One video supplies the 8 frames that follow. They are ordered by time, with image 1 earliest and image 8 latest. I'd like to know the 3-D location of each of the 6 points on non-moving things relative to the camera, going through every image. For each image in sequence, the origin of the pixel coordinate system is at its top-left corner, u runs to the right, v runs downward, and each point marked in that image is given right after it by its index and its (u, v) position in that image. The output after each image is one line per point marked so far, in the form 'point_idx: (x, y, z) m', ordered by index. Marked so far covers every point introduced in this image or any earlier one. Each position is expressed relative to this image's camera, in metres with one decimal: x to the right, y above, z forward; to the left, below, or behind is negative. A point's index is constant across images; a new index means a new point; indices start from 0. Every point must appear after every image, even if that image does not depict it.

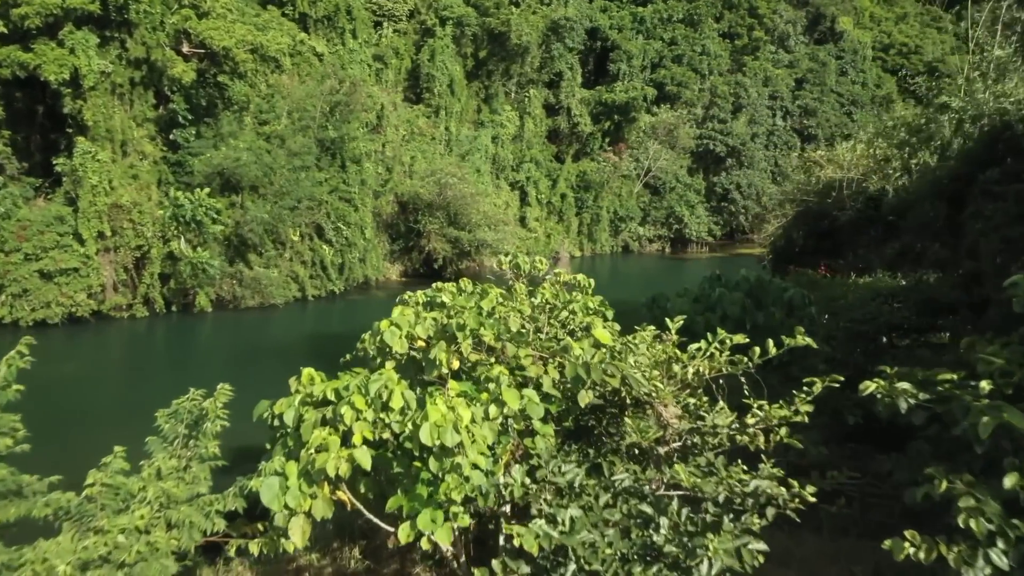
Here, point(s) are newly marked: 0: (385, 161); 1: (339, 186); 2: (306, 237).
0: (-3.0, +3.0, +19.3) m
1: (-3.7, +2.2, +17.5) m
2: (-4.3, +1.0, +16.9) m
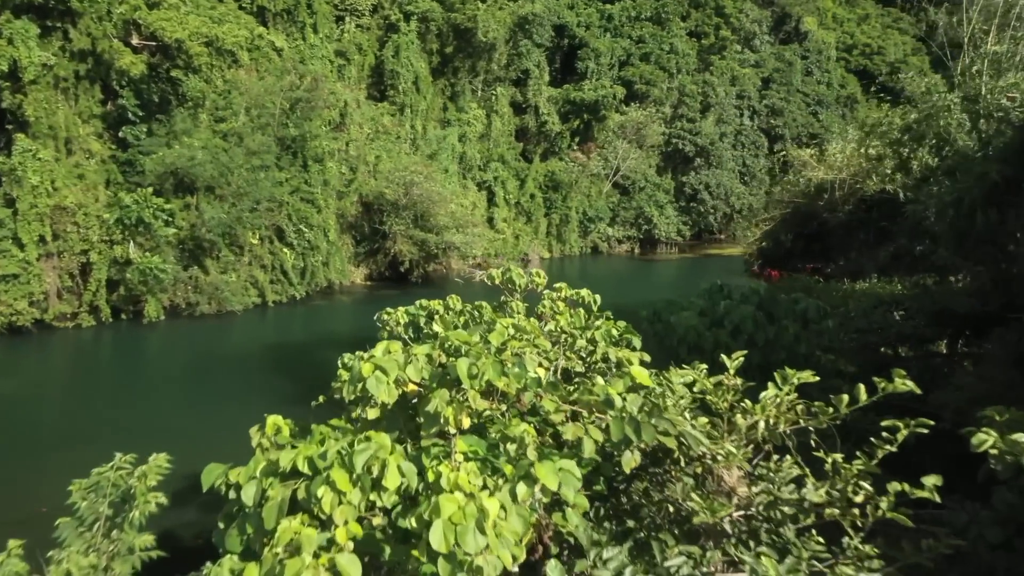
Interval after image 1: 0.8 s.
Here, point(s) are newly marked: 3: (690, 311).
0: (-3.7, +2.9, +18.6) m
1: (-4.4, +2.1, +16.8) m
2: (-4.9, +0.9, +16.2) m
3: (+1.1, -0.1, +4.9) m
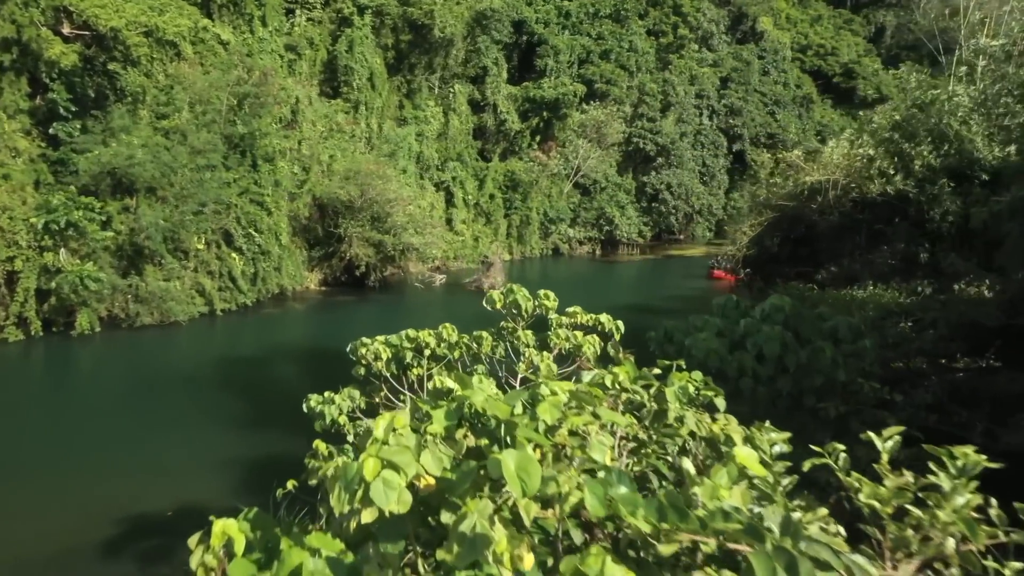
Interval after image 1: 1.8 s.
0: (-4.6, +2.8, +17.7) m
1: (-5.1, +2.0, +15.8) m
2: (-5.6, +0.8, +15.2) m
3: (+1.1, -0.2, +4.3) m
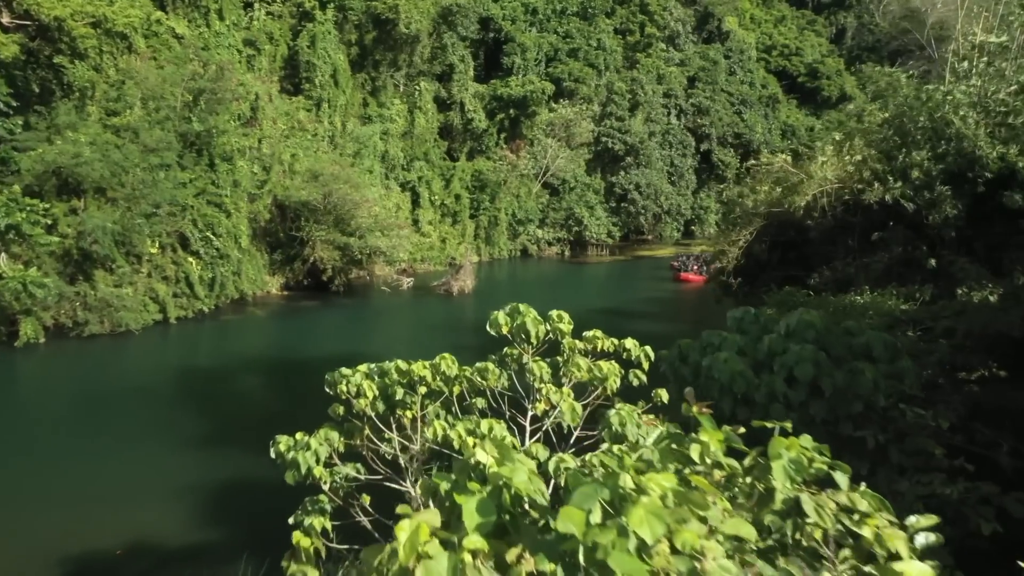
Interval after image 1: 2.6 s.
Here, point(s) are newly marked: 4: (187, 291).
0: (-5.2, +2.7, +17.0) m
1: (-5.7, +1.9, +15.1) m
2: (-6.1, +0.7, +14.4) m
3: (+1.0, -0.3, +3.8) m
4: (-5.8, -0.1, +14.5) m
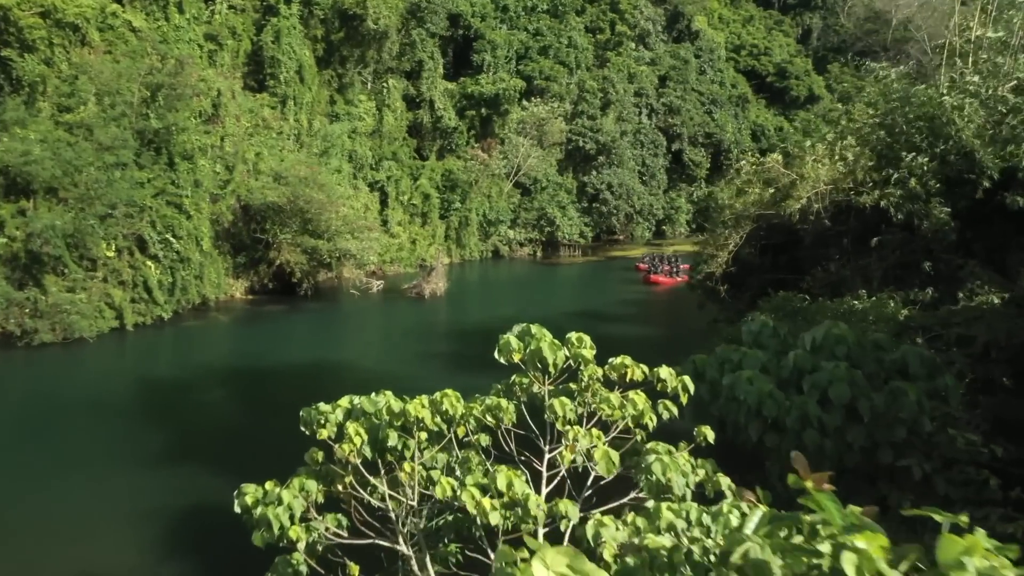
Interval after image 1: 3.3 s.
0: (-5.8, +2.6, +16.3) m
1: (-6.1, +1.8, +14.4) m
2: (-6.5, +0.6, +13.7) m
3: (+1.0, -0.3, +3.4) m
4: (-6.2, -0.1, +13.8) m
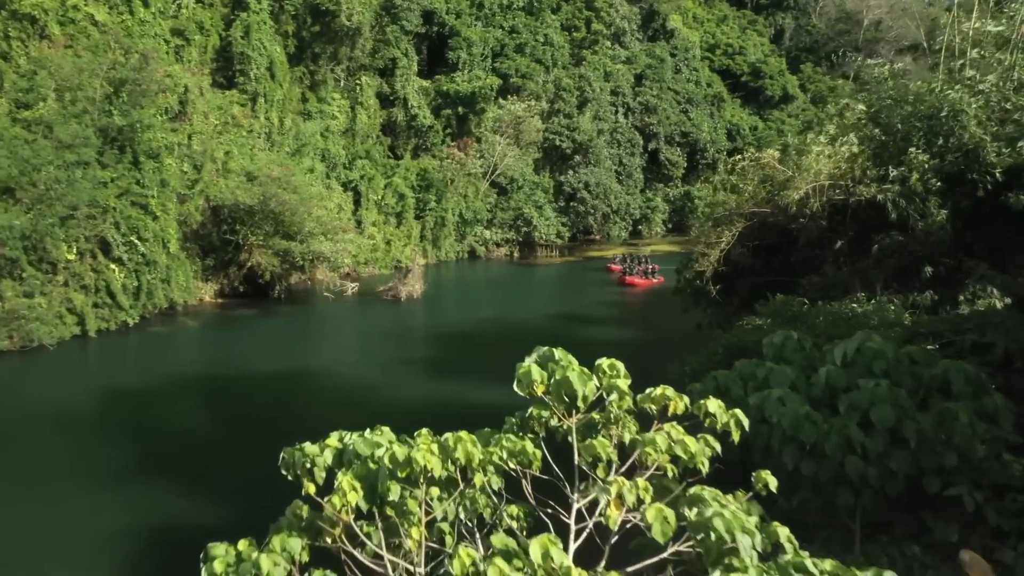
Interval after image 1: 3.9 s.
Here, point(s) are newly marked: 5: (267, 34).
0: (-6.2, +2.5, +15.7) m
1: (-6.5, +1.7, +13.8) m
2: (-6.9, +0.5, +13.1) m
3: (+1.0, -0.4, +3.1) m
4: (-6.6, -0.2, +13.2) m
5: (-5.8, +6.0, +19.1) m
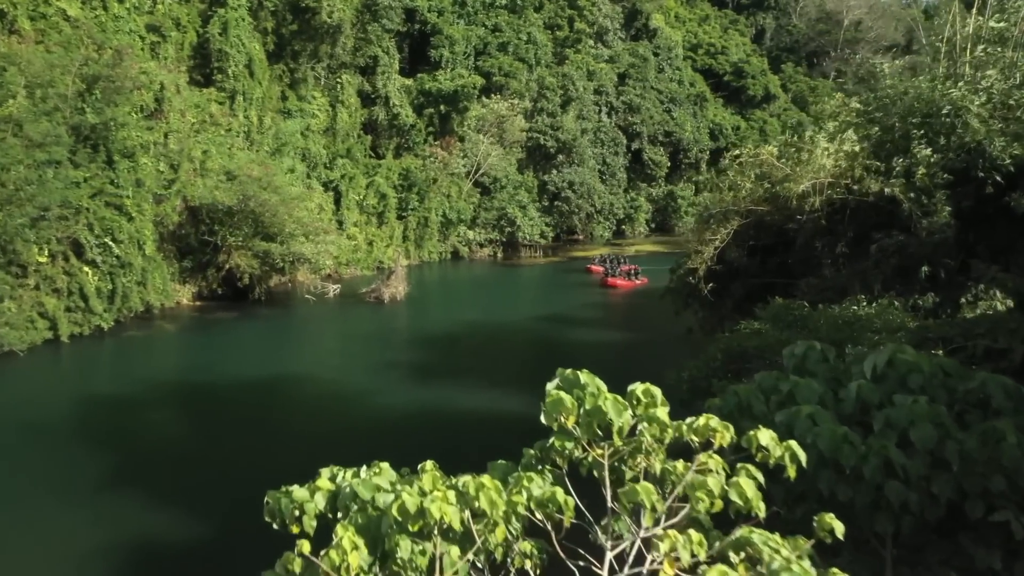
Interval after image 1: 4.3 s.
0: (-6.5, +2.5, +15.3) m
1: (-6.7, +1.7, +13.4) m
2: (-7.1, +0.5, +12.7) m
3: (+1.1, -0.4, +2.9) m
4: (-6.8, -0.3, +12.8) m
5: (-6.1, +5.9, +18.7) m
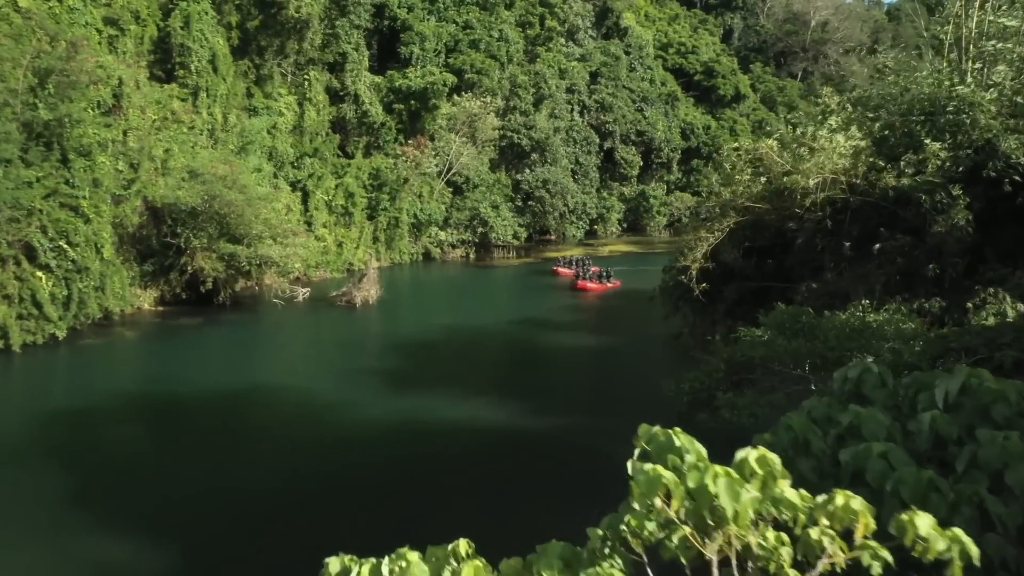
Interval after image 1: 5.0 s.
0: (-6.9, +2.4, +14.6) m
1: (-7.1, +1.6, +12.7) m
2: (-7.4, +0.4, +12.0) m
3: (+1.1, -0.4, +2.5) m
4: (-7.1, -0.4, +12.1) m
5: (-6.7, +5.8, +18.0) m
